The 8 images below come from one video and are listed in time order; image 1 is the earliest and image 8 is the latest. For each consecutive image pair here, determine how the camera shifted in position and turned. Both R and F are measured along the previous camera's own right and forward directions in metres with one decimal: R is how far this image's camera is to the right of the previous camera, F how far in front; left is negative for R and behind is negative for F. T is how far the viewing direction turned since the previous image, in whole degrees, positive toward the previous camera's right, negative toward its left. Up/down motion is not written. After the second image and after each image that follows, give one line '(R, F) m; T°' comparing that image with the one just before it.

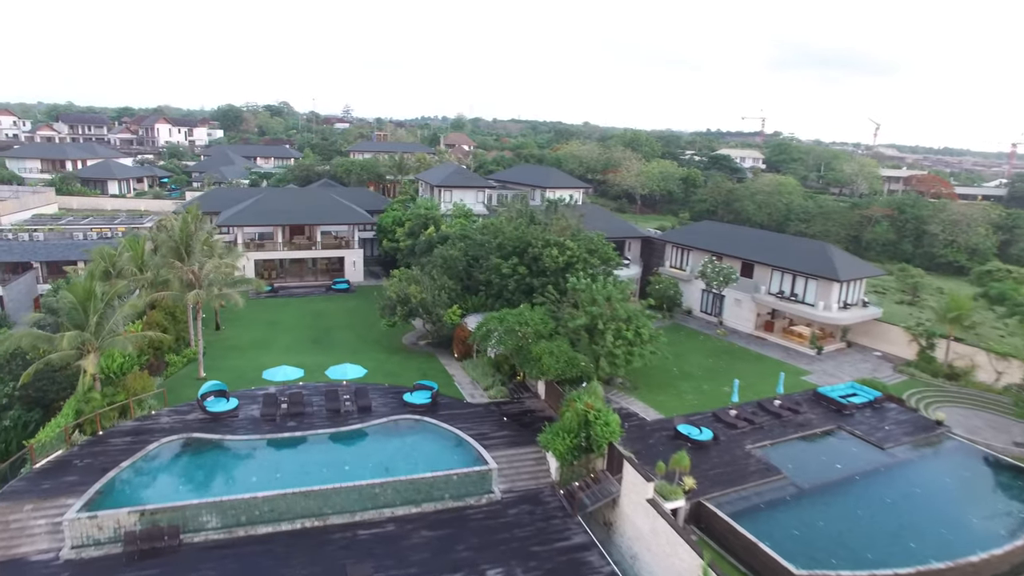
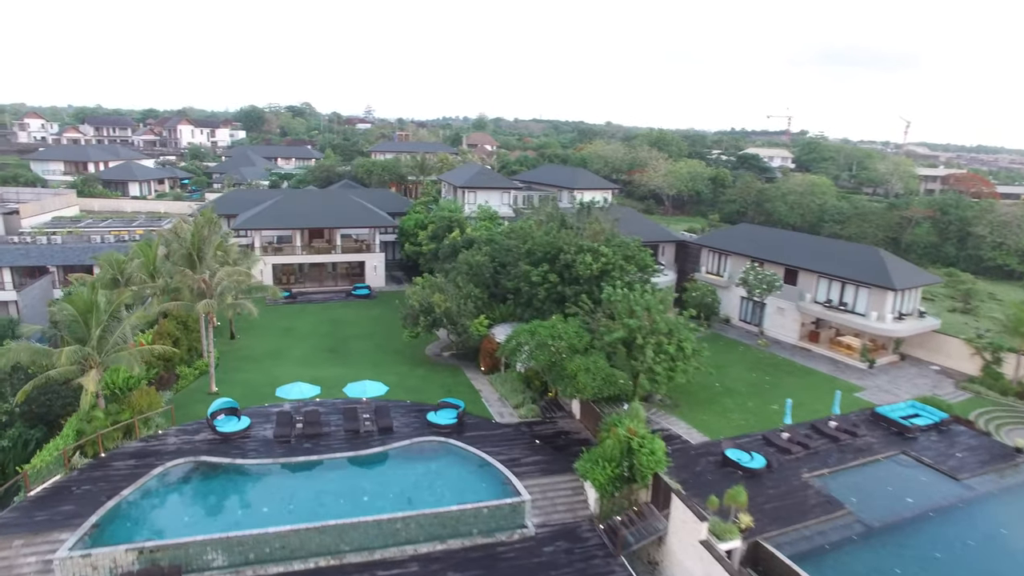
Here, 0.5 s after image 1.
(-0.4, +2.0) m; -2°
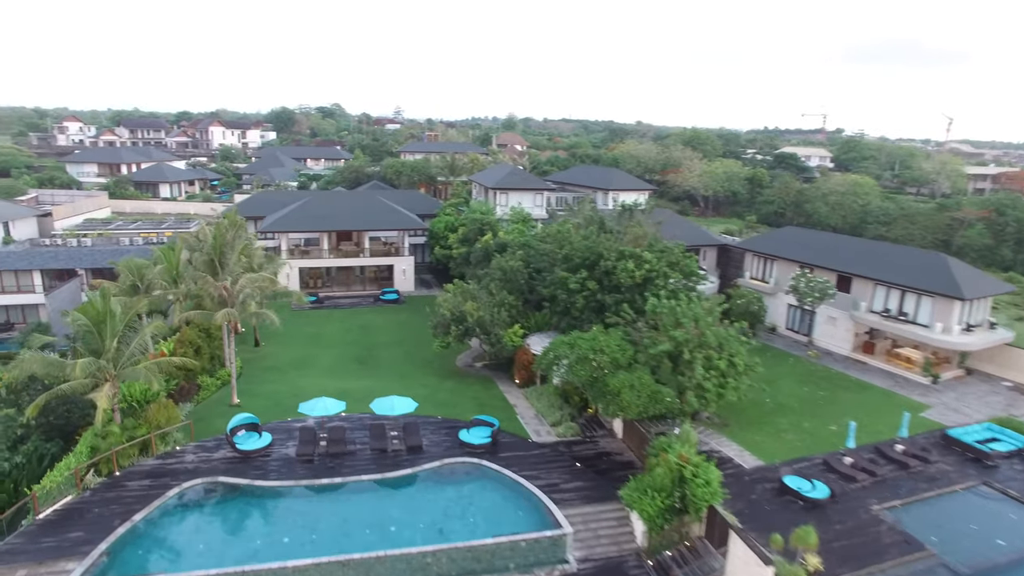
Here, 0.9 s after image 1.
(-0.3, +1.6) m; -2°
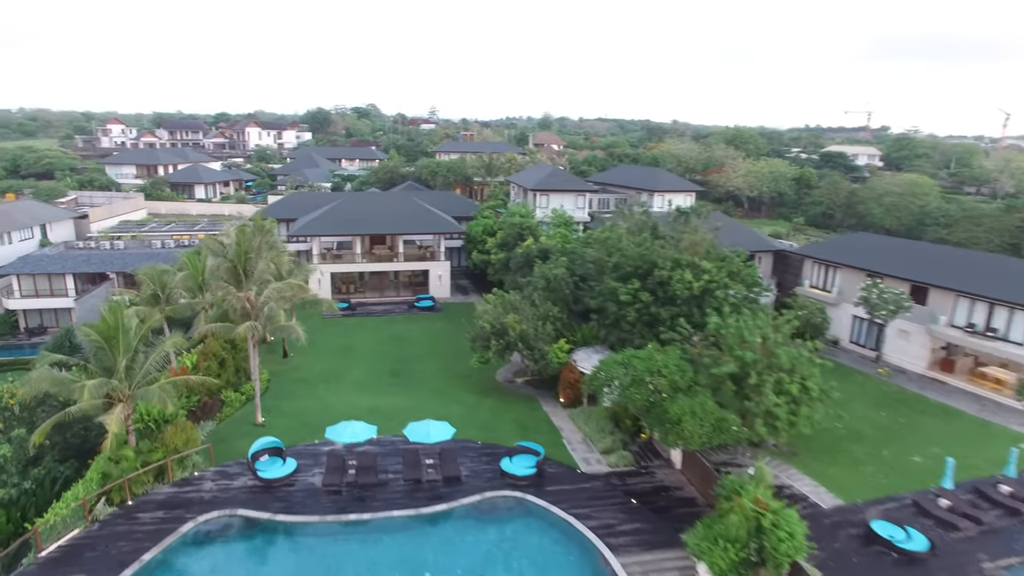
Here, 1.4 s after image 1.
(-0.4, +2.1) m; -3°
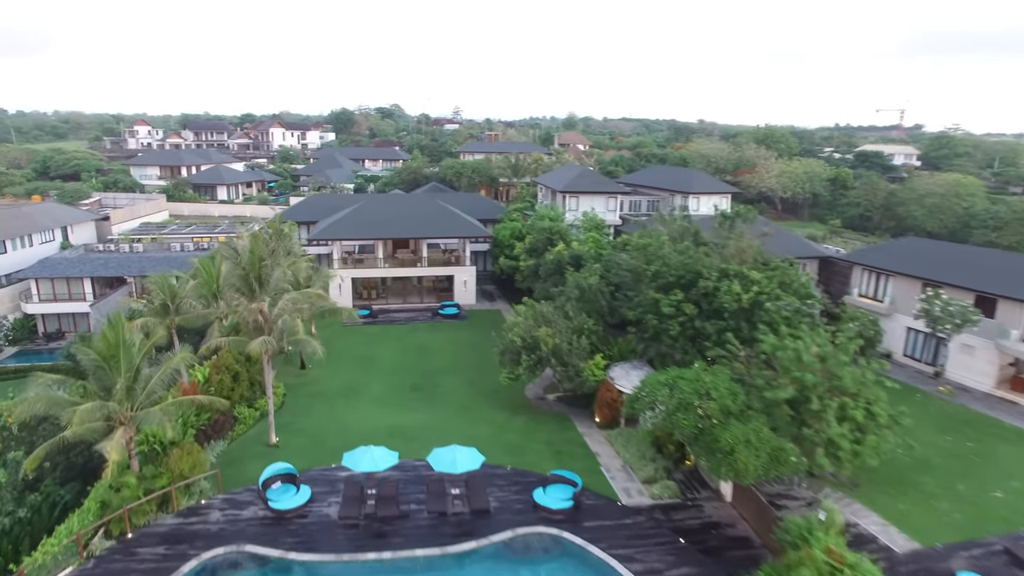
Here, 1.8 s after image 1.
(-0.3, +1.8) m; -2°
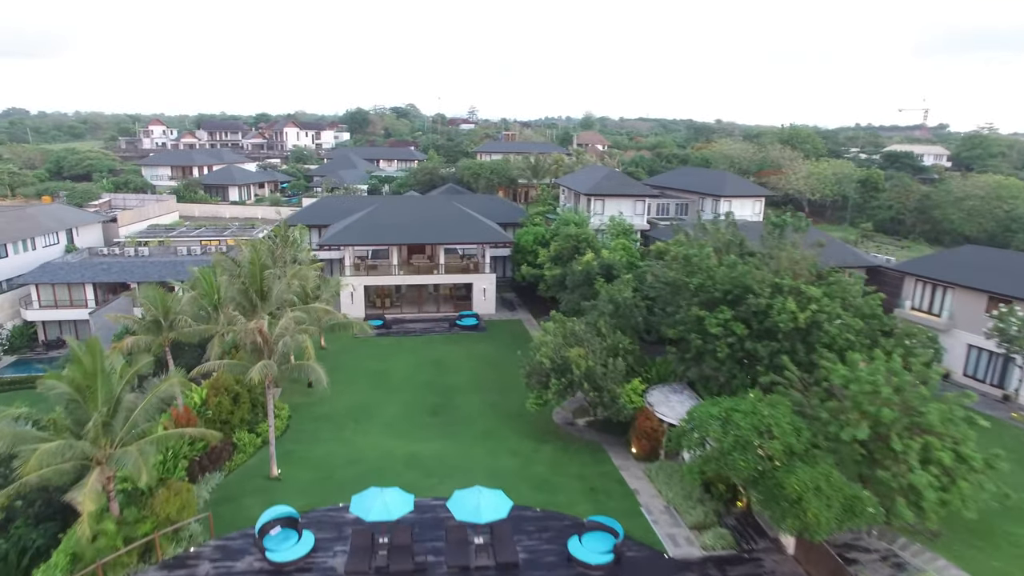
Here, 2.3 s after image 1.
(-0.4, +2.3) m; -1°
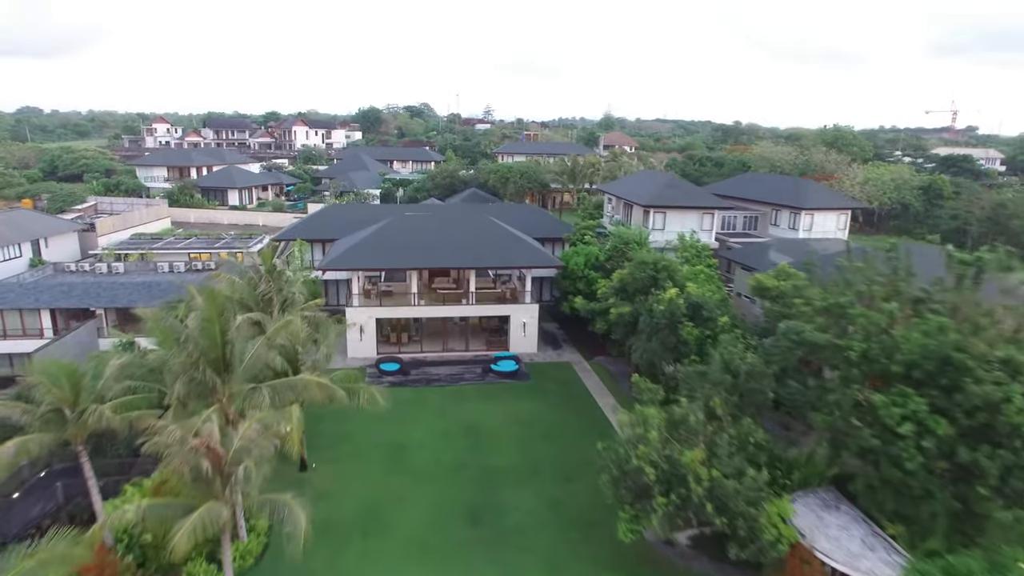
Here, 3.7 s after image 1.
(-1.6, +7.1) m; -1°
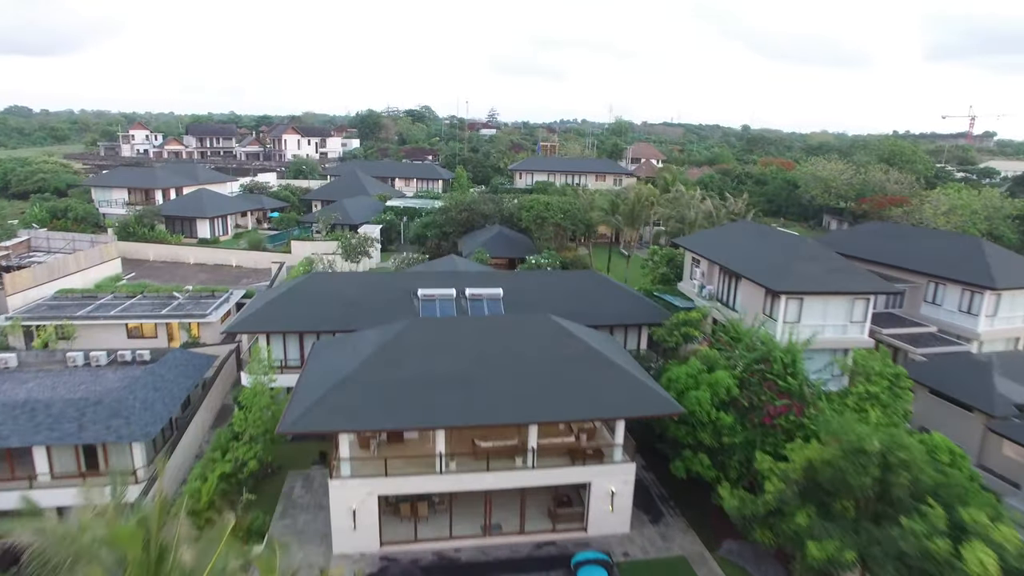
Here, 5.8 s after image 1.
(-2.4, +11.4) m; 0°
